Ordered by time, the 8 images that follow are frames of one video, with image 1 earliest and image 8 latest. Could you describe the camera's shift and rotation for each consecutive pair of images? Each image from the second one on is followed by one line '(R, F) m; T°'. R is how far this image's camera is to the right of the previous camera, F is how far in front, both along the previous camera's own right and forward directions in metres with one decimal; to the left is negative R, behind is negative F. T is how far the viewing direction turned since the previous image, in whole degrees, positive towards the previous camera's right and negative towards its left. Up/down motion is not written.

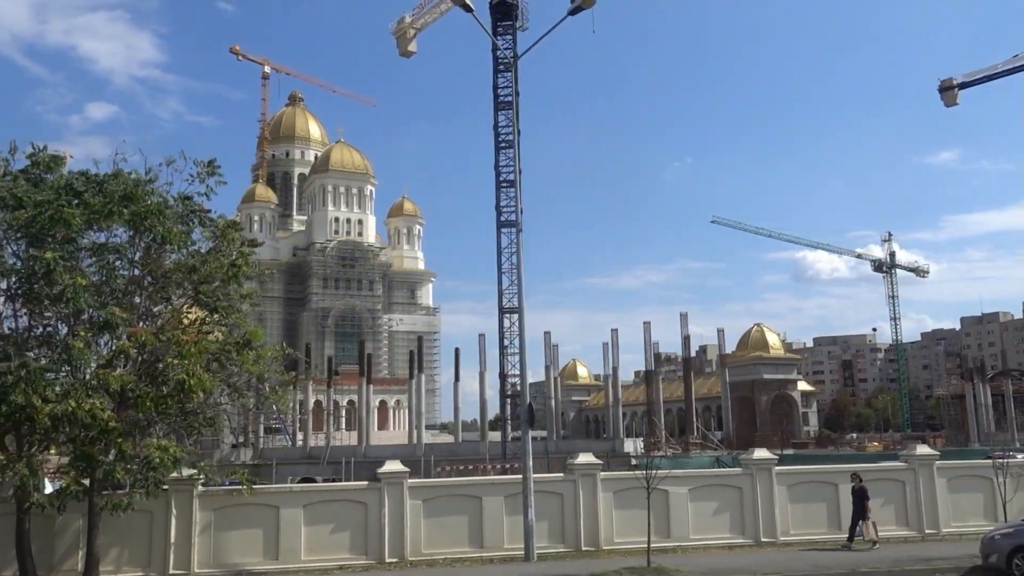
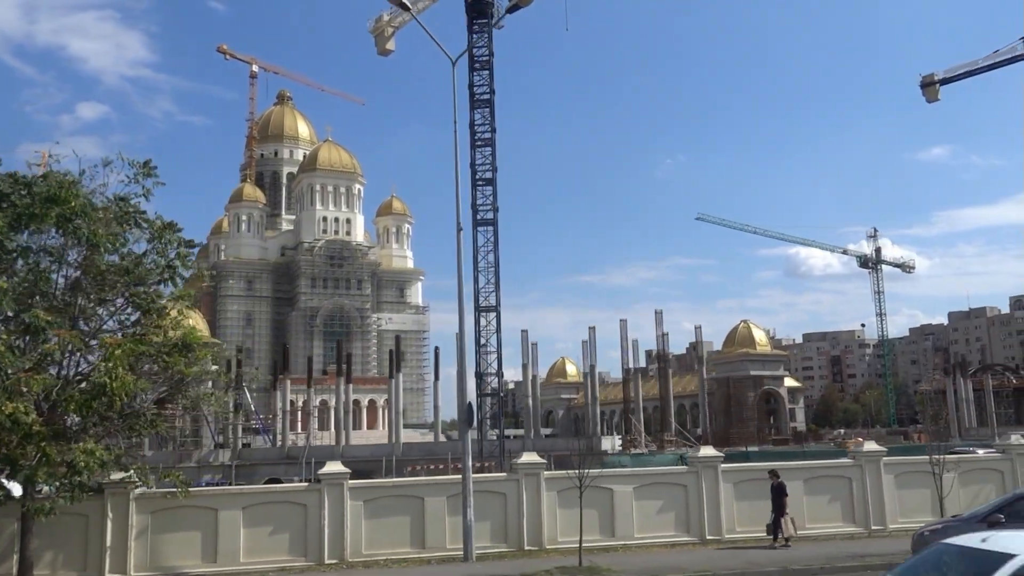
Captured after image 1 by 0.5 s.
(+1.0, +0.1) m; 0°
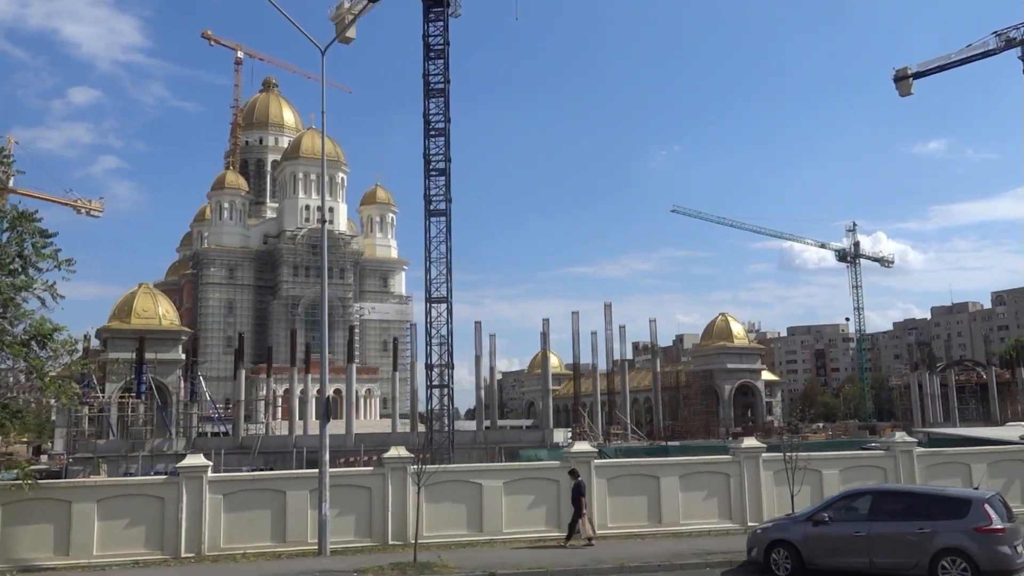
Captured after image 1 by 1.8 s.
(+2.3, +0.2) m; 0°
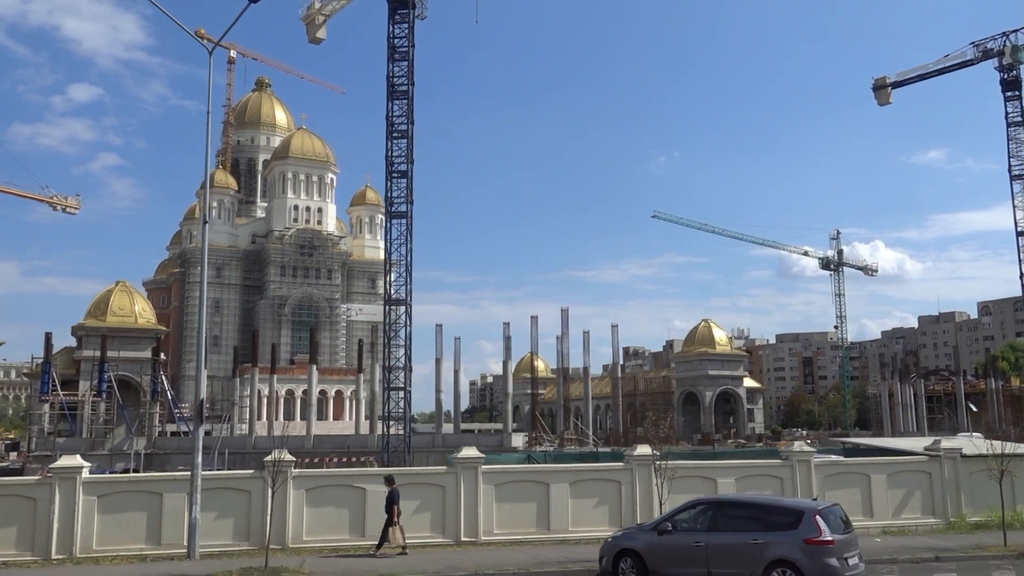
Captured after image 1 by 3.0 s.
(-1.8, -0.6) m; +1°
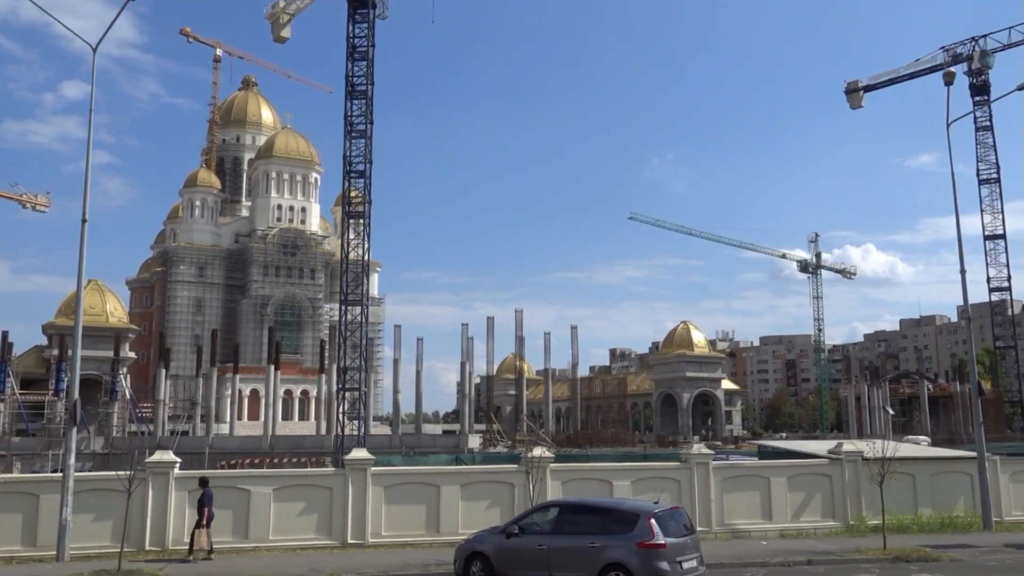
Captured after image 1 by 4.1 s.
(+2.0, +0.1) m; 0°
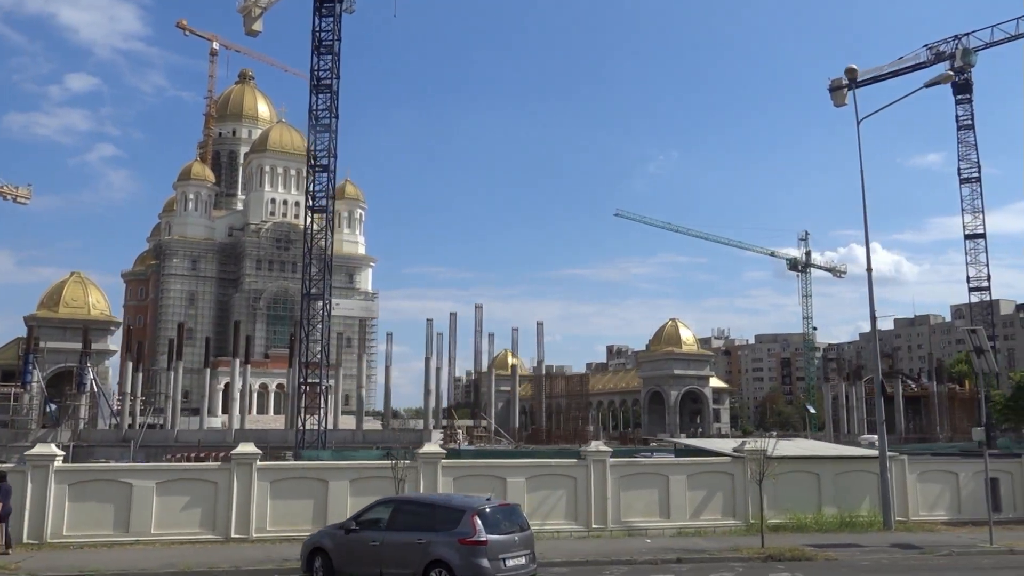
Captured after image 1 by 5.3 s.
(+2.2, +0.1) m; 0°
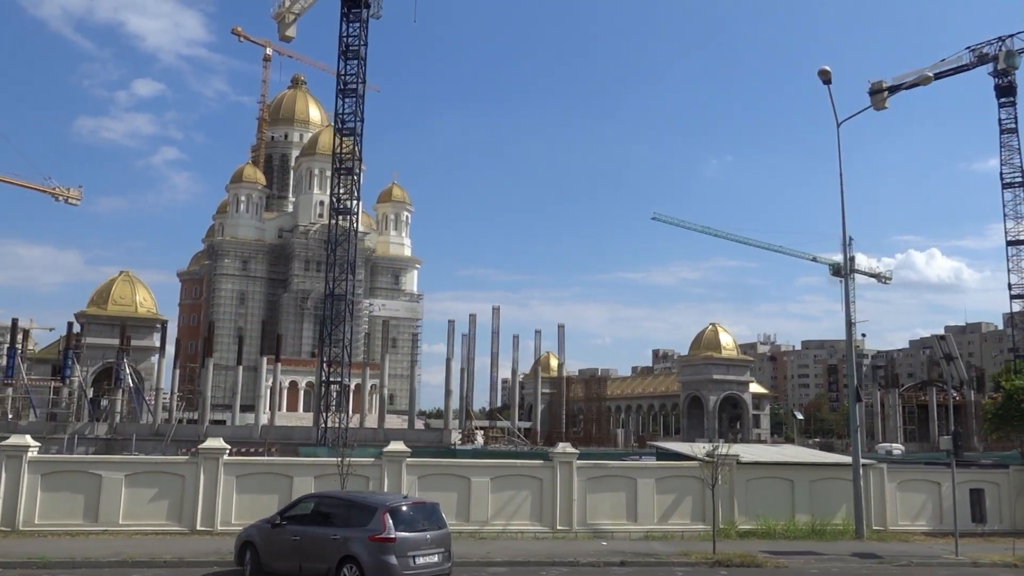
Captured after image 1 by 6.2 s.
(+1.8, -0.1) m; -3°
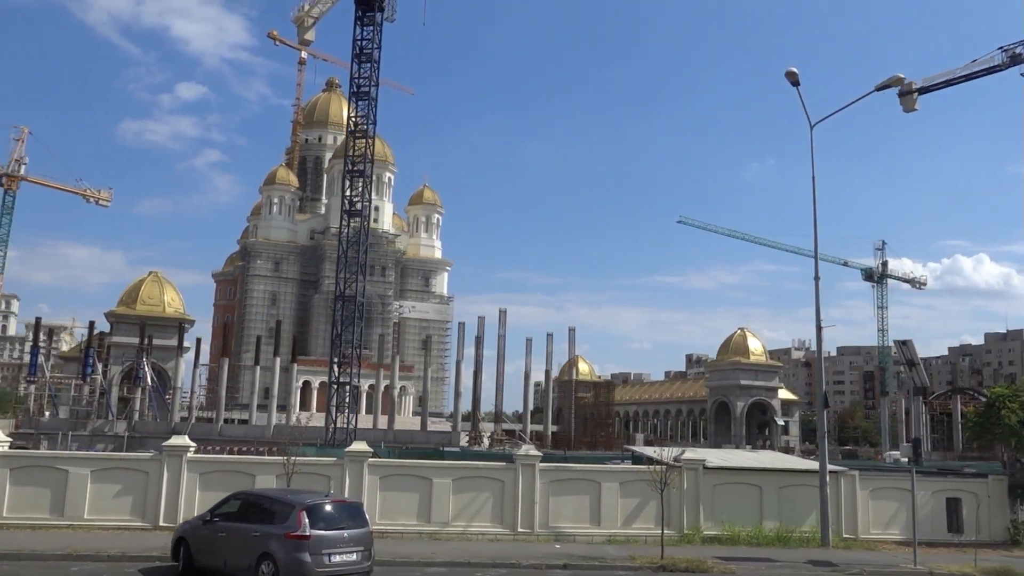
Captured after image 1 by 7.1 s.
(+1.5, 0.0) m; -2°
